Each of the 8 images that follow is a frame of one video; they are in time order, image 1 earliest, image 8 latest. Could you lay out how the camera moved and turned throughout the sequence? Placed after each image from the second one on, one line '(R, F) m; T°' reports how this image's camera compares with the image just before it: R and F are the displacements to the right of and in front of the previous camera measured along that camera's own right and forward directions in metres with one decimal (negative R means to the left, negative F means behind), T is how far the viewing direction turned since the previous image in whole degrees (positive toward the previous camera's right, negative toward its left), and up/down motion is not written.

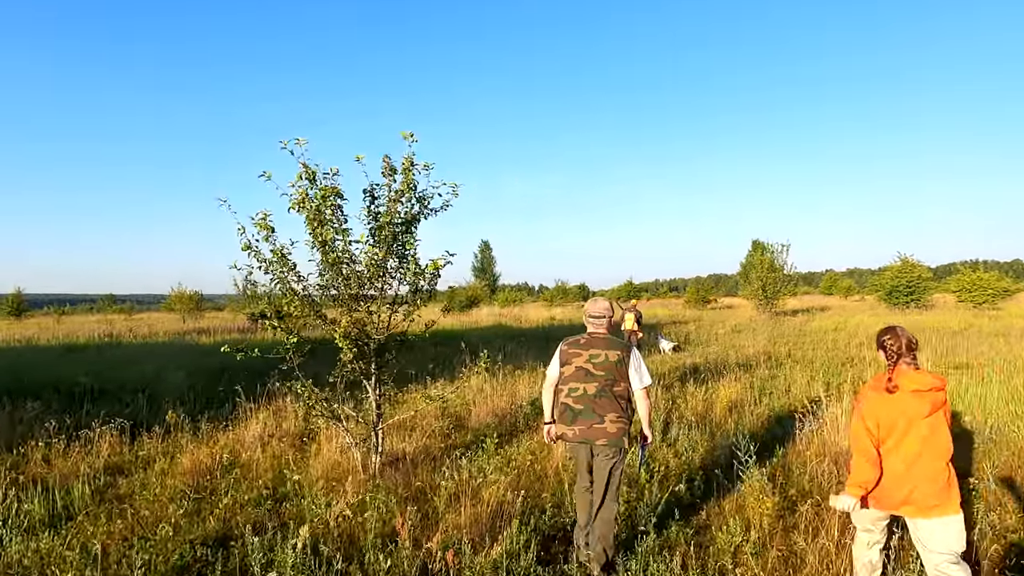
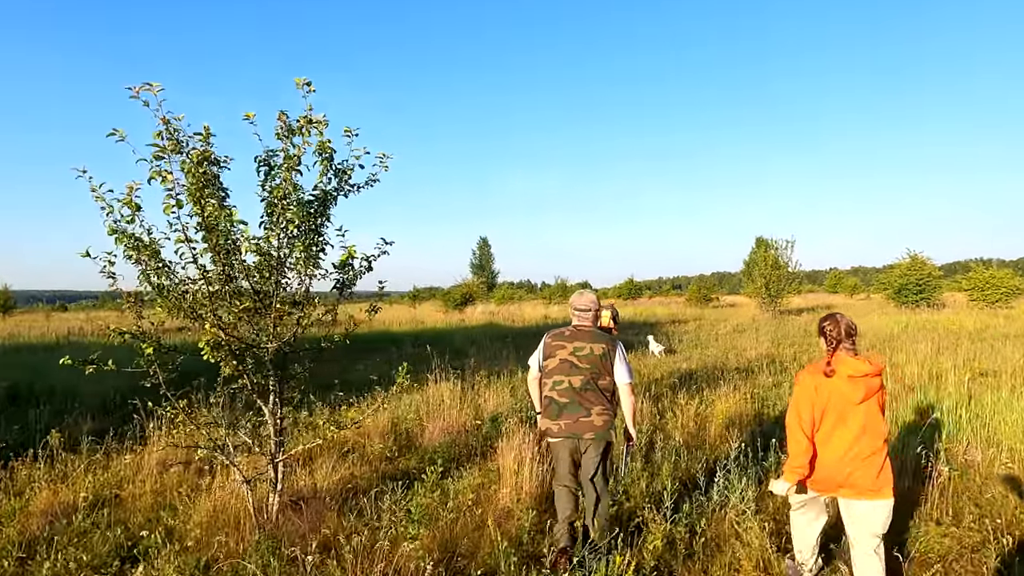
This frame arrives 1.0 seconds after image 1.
(+0.5, +1.2) m; 0°
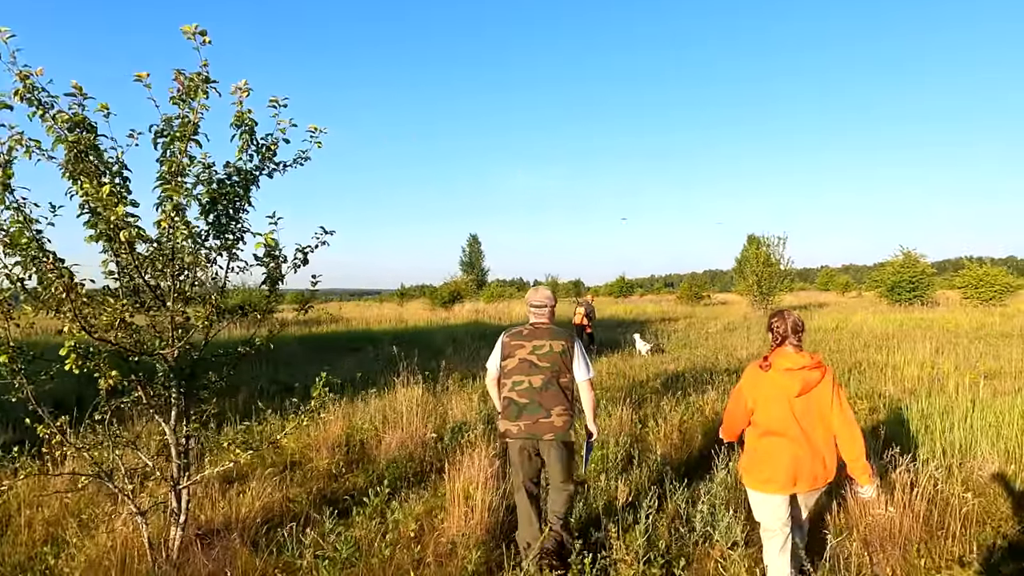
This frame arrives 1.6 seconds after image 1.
(+0.3, +0.7) m; +1°
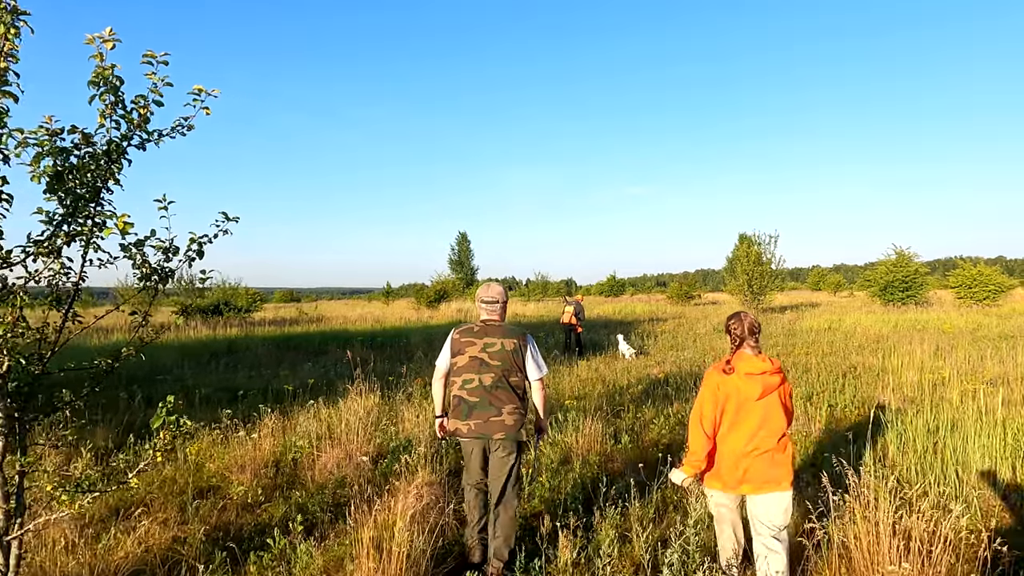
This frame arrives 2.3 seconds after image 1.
(+0.3, +0.8) m; +1°
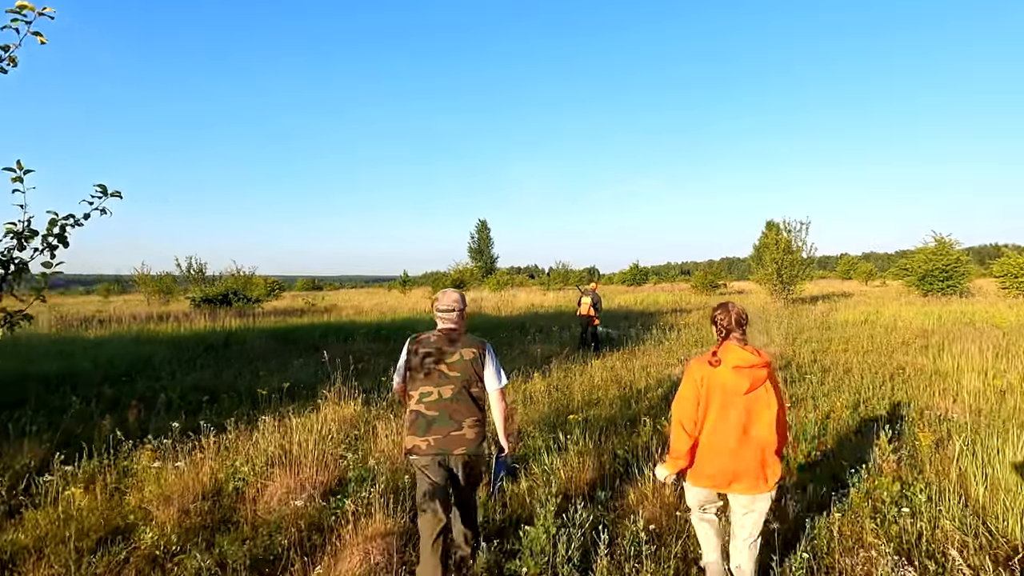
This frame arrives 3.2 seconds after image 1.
(+0.2, +1.1) m; -2°
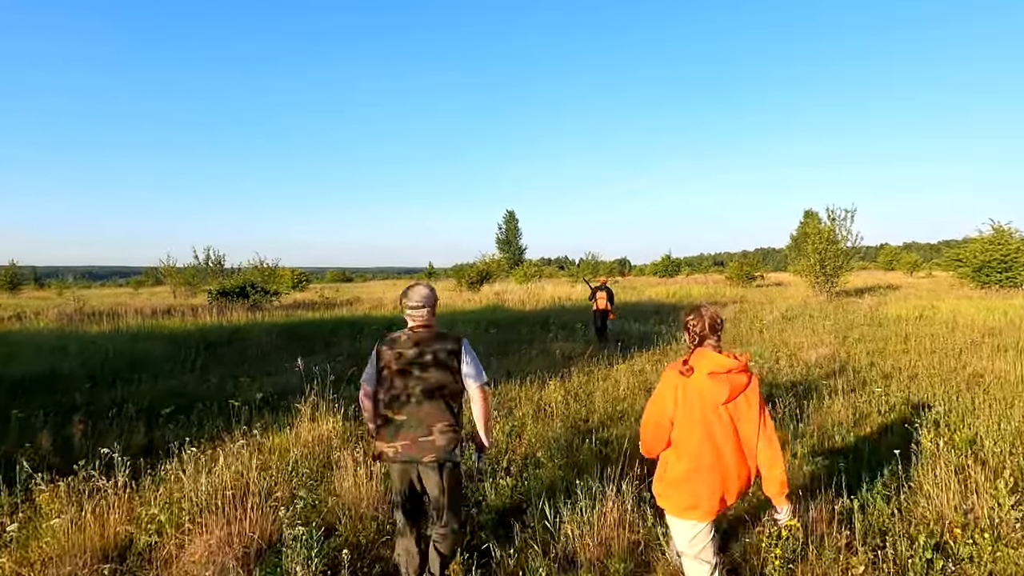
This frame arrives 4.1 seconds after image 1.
(+0.2, +1.1) m; -3°
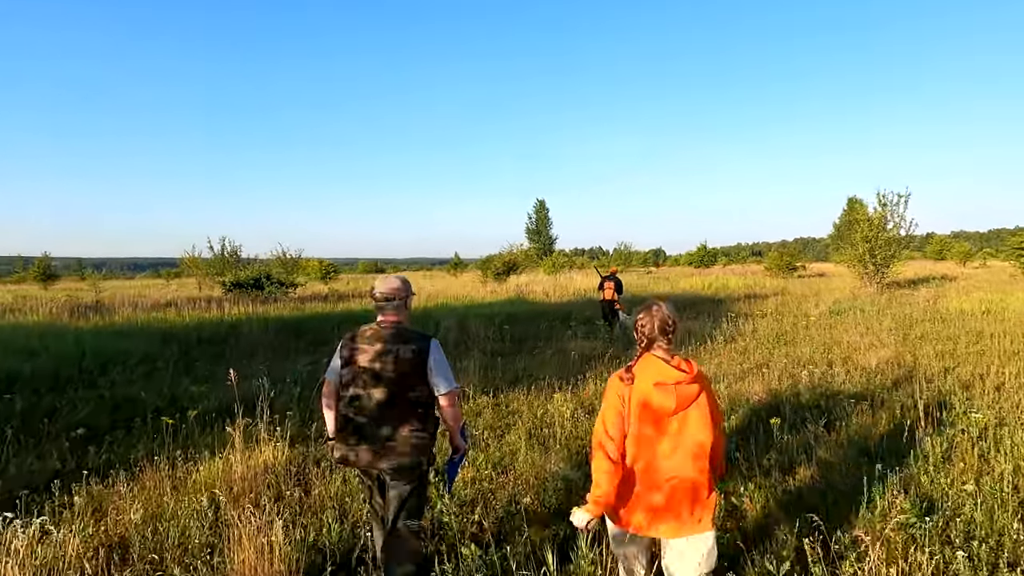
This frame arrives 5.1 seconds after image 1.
(+0.3, +1.3) m; -3°
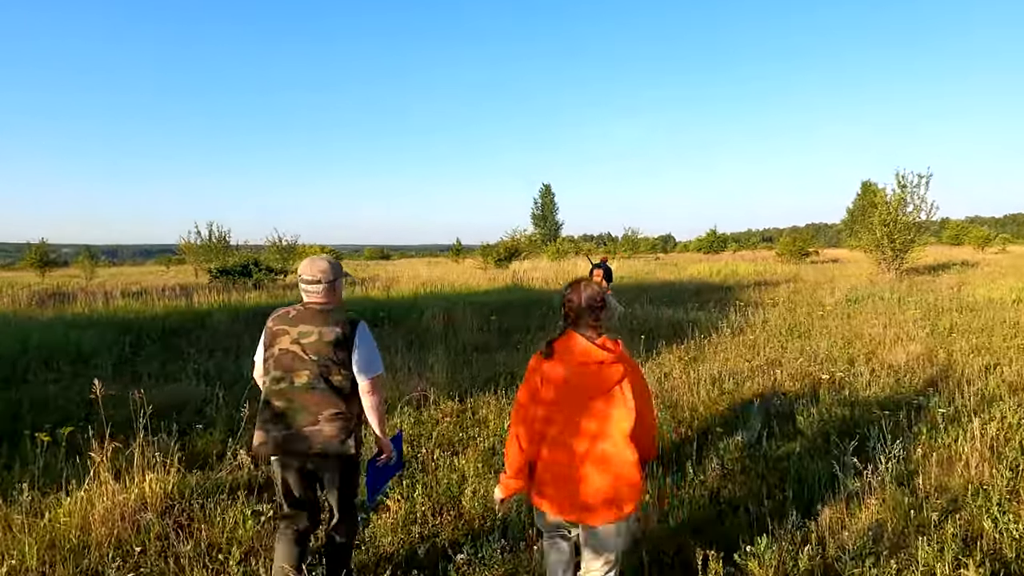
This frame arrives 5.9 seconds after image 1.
(+0.4, +1.1) m; -1°
